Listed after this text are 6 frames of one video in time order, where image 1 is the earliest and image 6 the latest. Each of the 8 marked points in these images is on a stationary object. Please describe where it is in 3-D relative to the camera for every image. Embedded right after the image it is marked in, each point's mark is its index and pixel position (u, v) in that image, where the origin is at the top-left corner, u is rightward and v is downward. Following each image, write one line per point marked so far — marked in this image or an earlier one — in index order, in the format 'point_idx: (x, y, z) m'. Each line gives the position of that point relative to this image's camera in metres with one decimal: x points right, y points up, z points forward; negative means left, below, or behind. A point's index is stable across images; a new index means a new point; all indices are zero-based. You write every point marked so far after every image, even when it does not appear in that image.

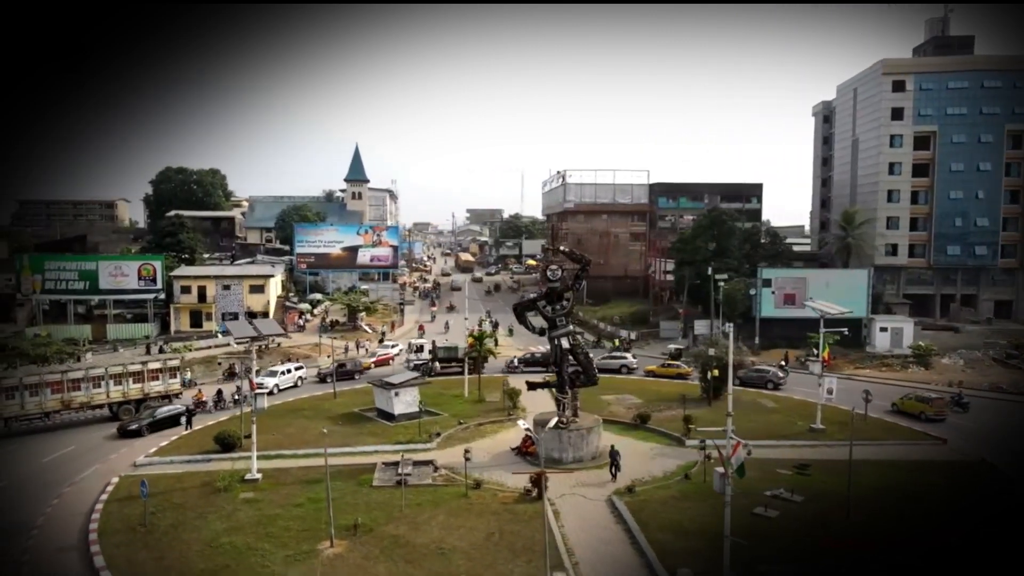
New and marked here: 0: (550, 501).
0: (+0.9, -5.2, +16.8) m
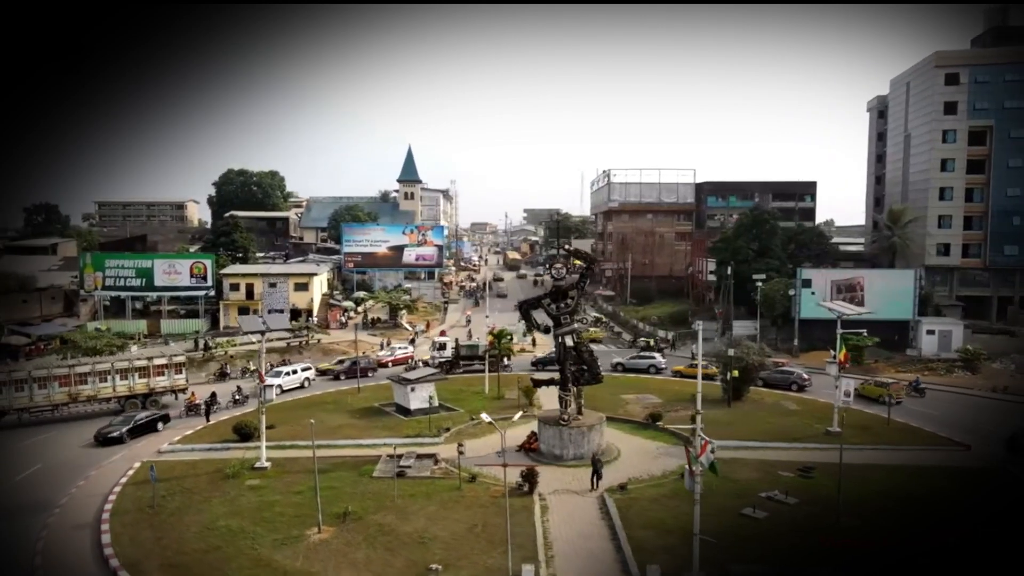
0: (+0.7, -5.1, +17.0) m
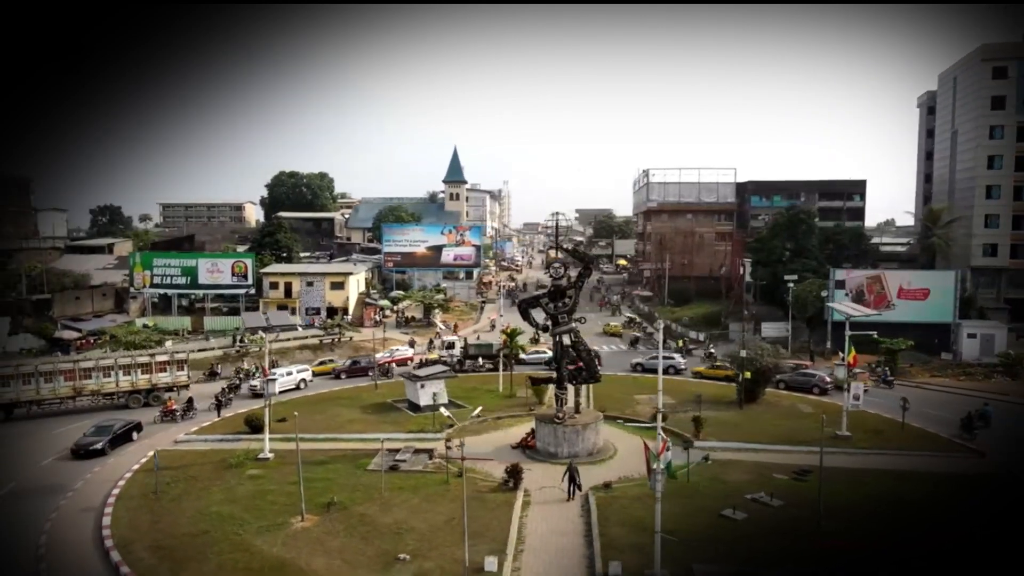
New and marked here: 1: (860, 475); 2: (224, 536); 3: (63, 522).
0: (+0.3, -5.1, +17.2) m
1: (+9.8, -5.3, +19.5) m
2: (-6.2, -5.3, +14.9) m
3: (-10.5, -5.5, +16.3) m
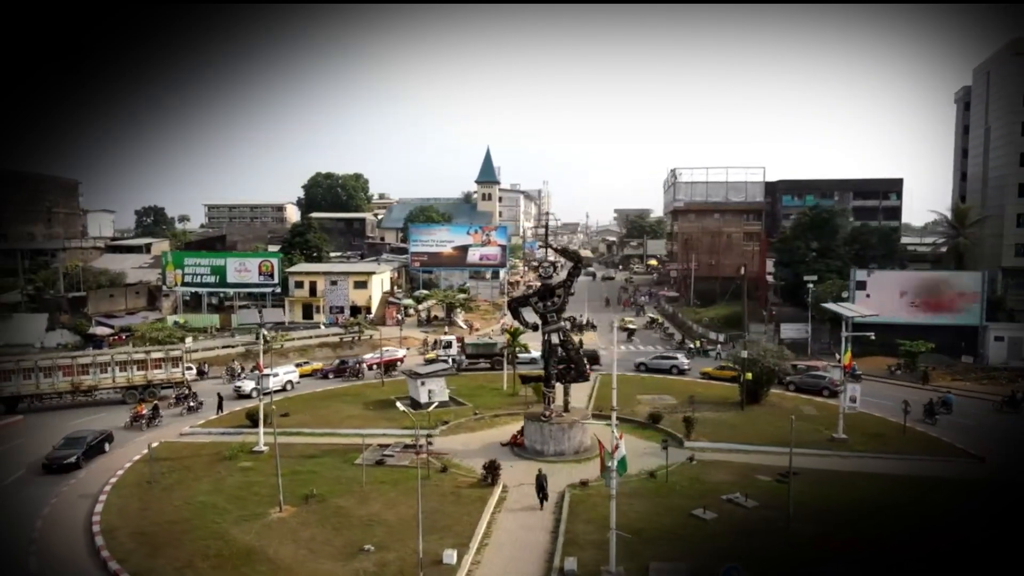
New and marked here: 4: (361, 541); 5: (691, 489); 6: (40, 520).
0: (-0.3, -5.0, +17.4) m
1: (+9.4, -5.3, +19.2) m
2: (-6.9, -5.3, +15.4) m
3: (-11.2, -5.4, +17.0) m
4: (-3.1, -5.2, +14.2) m
5: (+4.5, -5.0, +17.3) m
6: (-11.1, -5.5, +16.2) m
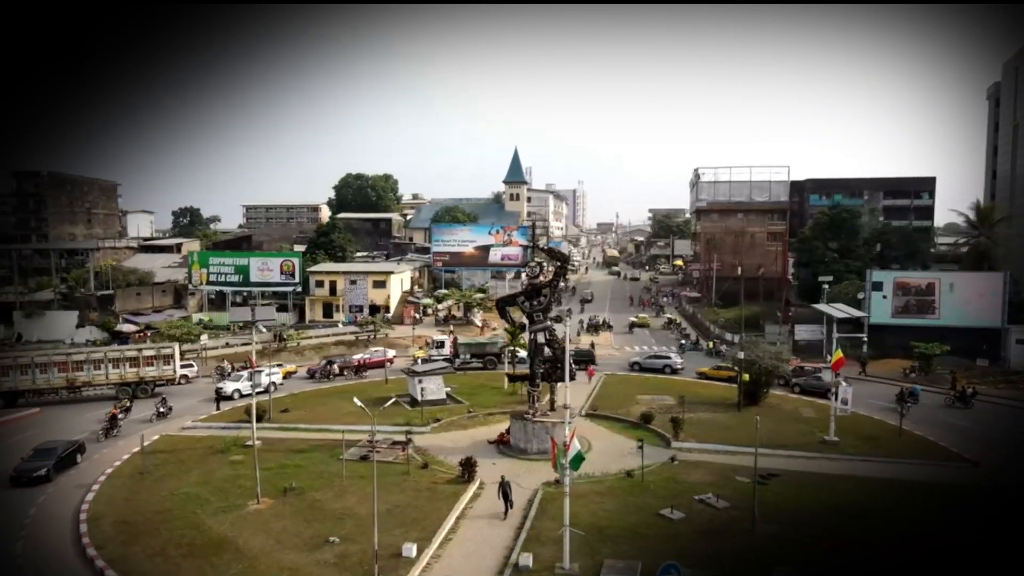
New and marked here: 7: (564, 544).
0: (-0.9, -5.0, +17.7) m
1: (+8.8, -5.3, +19.0) m
2: (-7.6, -5.2, +16.0) m
3: (-11.8, -5.4, +17.8) m
4: (-3.9, -5.2, +14.6) m
5: (+3.8, -5.0, +17.3) m
6: (-11.7, -5.4, +17.0) m
7: (+1.1, -5.2, +14.0) m
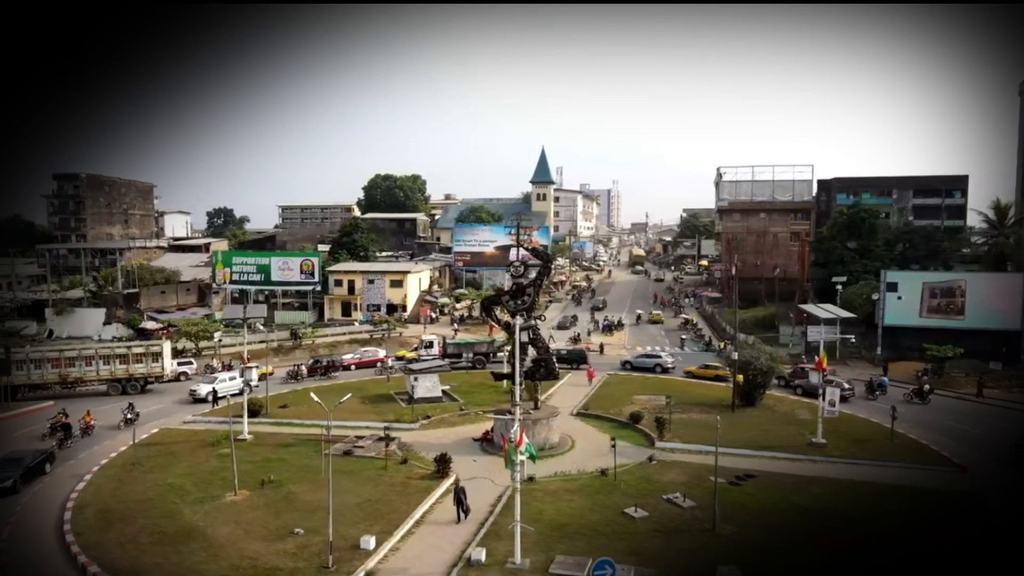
0: (-1.6, -5.0, +18.0) m
1: (+8.2, -5.3, +18.9) m
2: (-8.3, -5.2, +16.6) m
3: (-12.5, -5.3, +18.6) m
4: (-4.7, -5.2, +15.0) m
5: (+3.1, -5.0, +17.4) m
6: (-12.4, -5.3, +17.7) m
7: (+0.2, -5.2, +14.2) m
